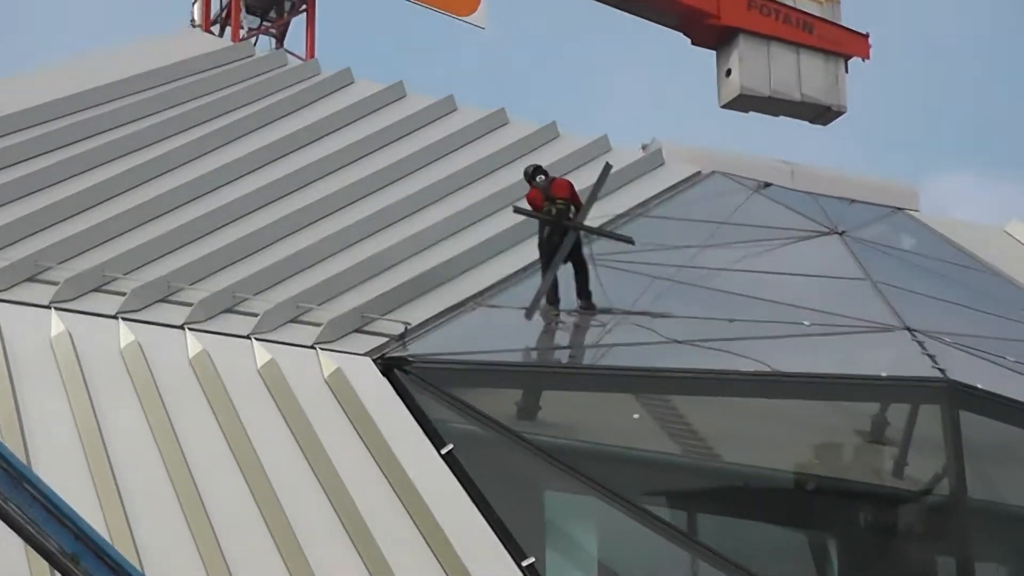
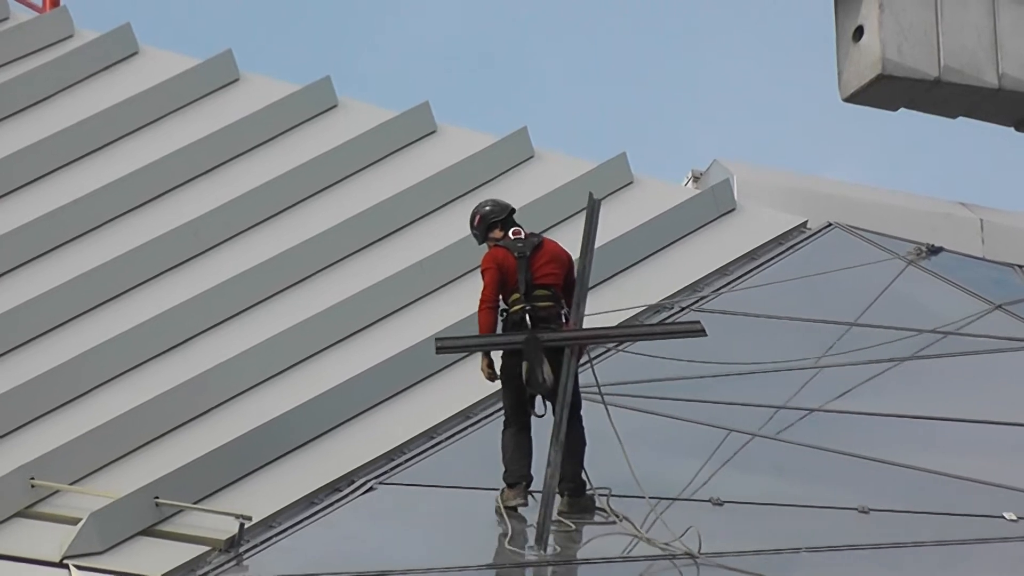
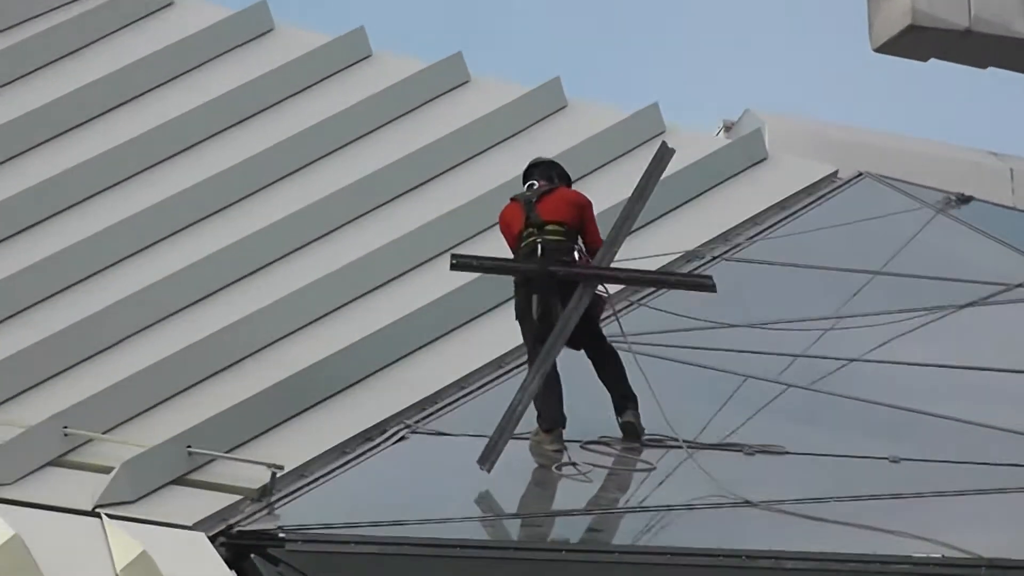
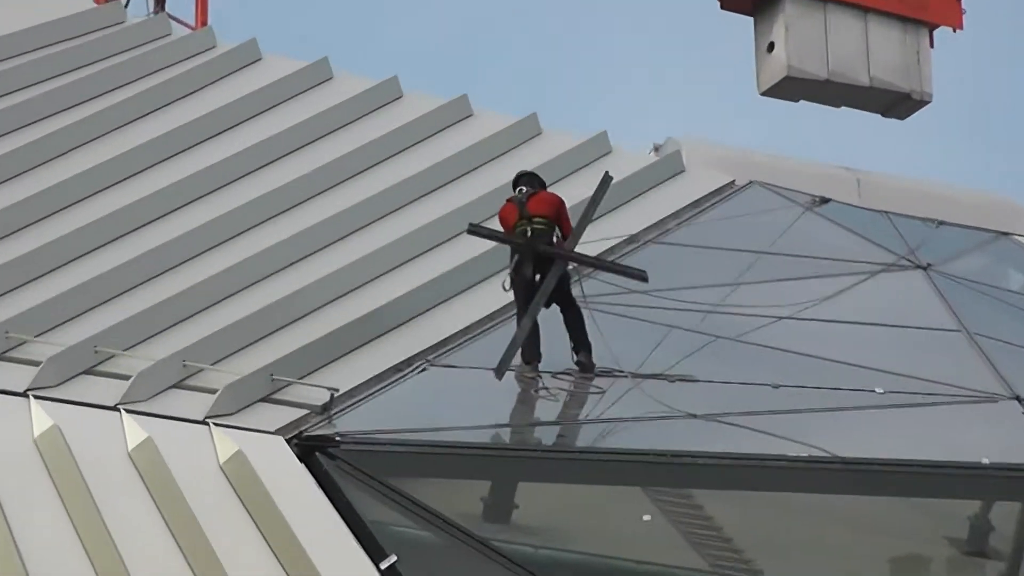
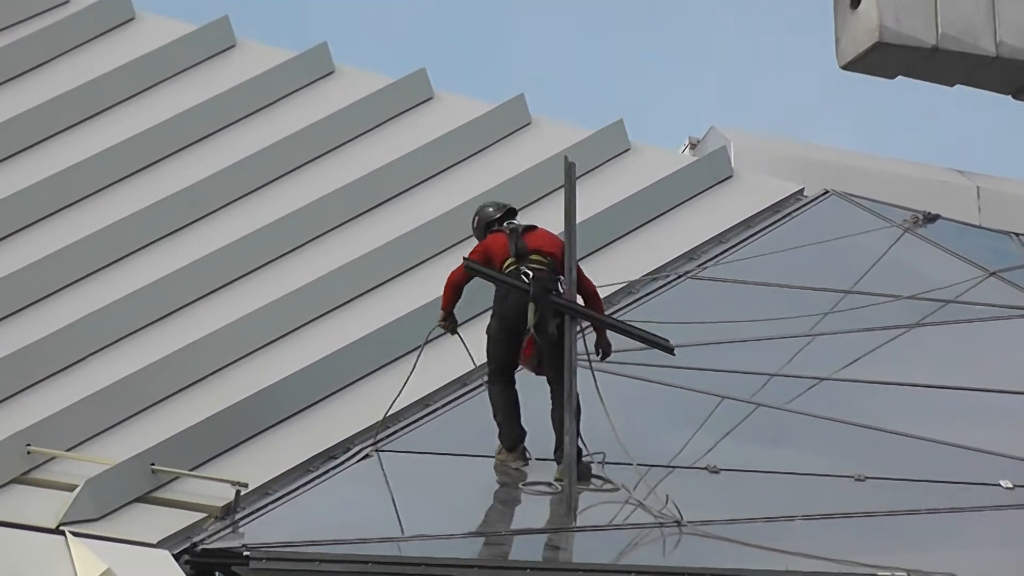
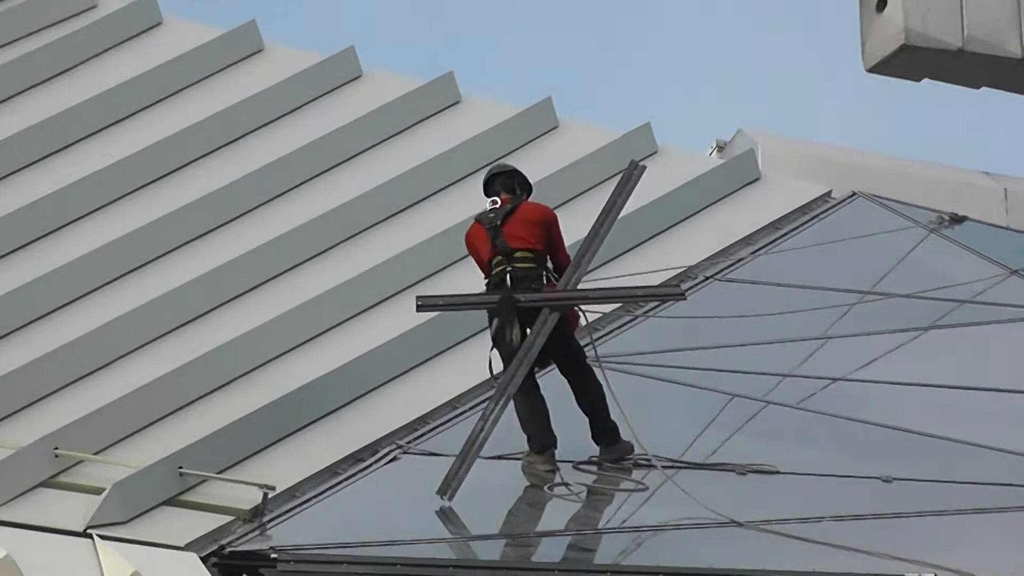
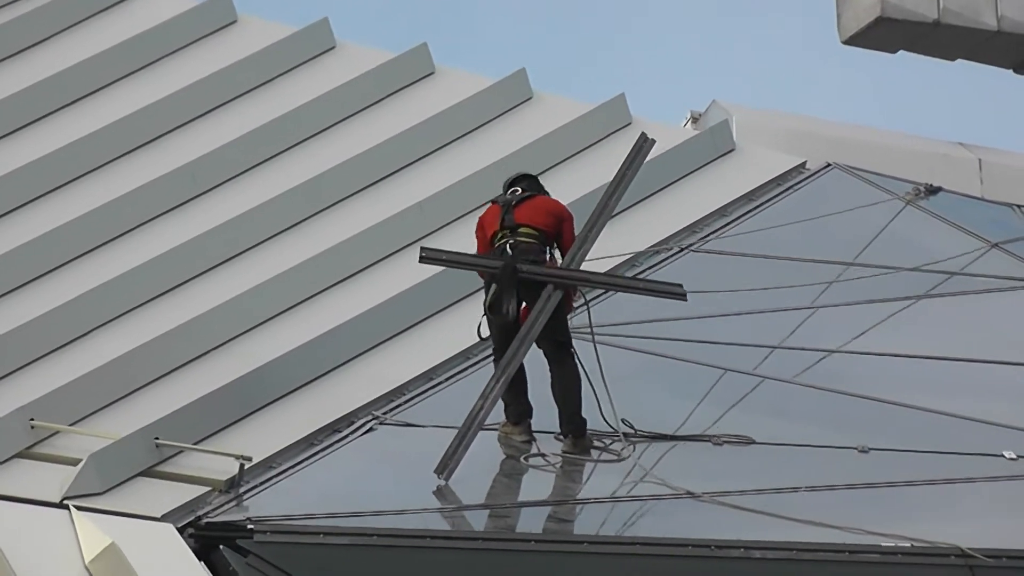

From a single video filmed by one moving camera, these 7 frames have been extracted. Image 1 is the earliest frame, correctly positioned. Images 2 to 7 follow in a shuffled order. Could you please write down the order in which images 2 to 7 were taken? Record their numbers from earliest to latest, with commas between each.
4, 3, 6, 7, 5, 2
